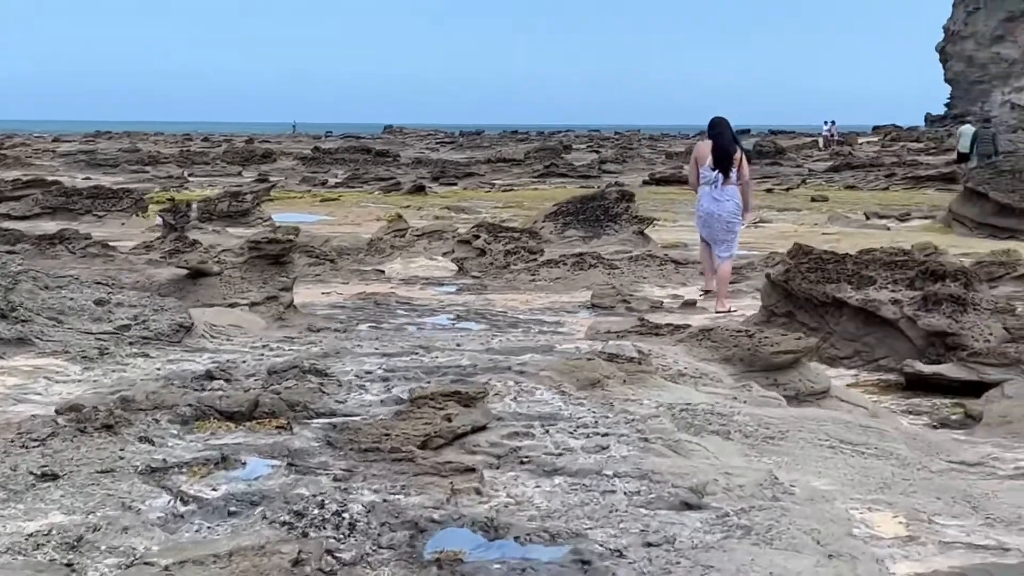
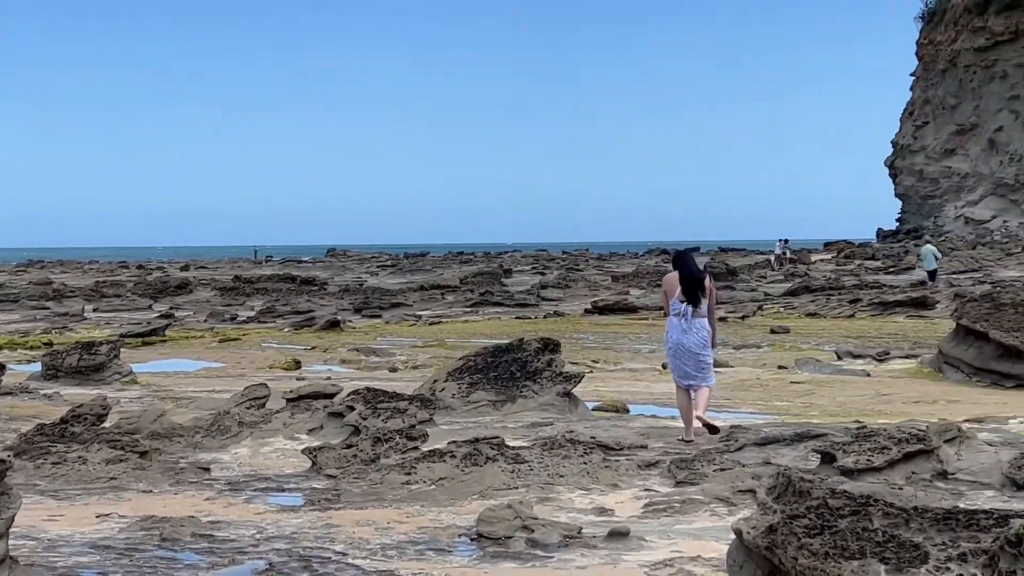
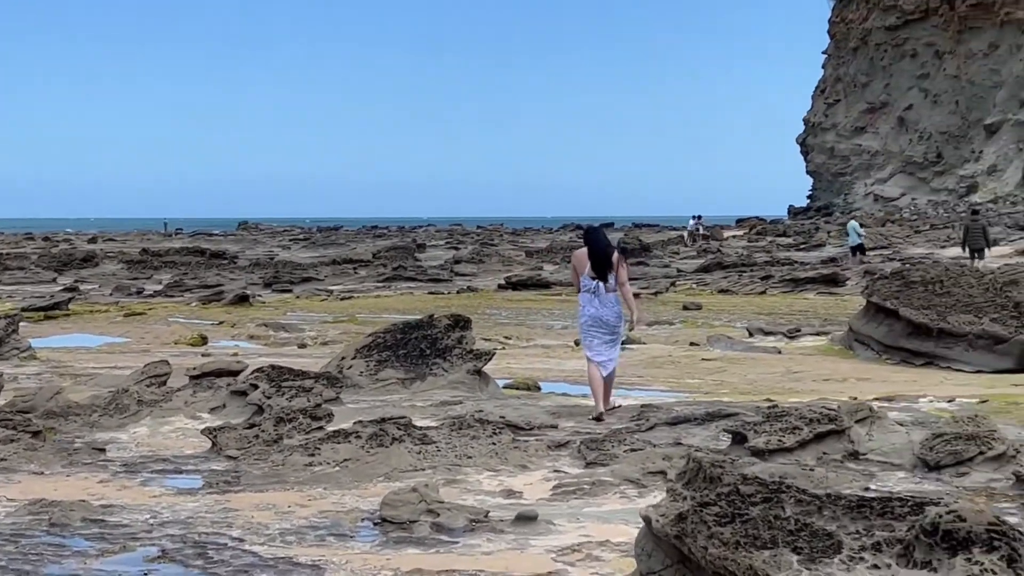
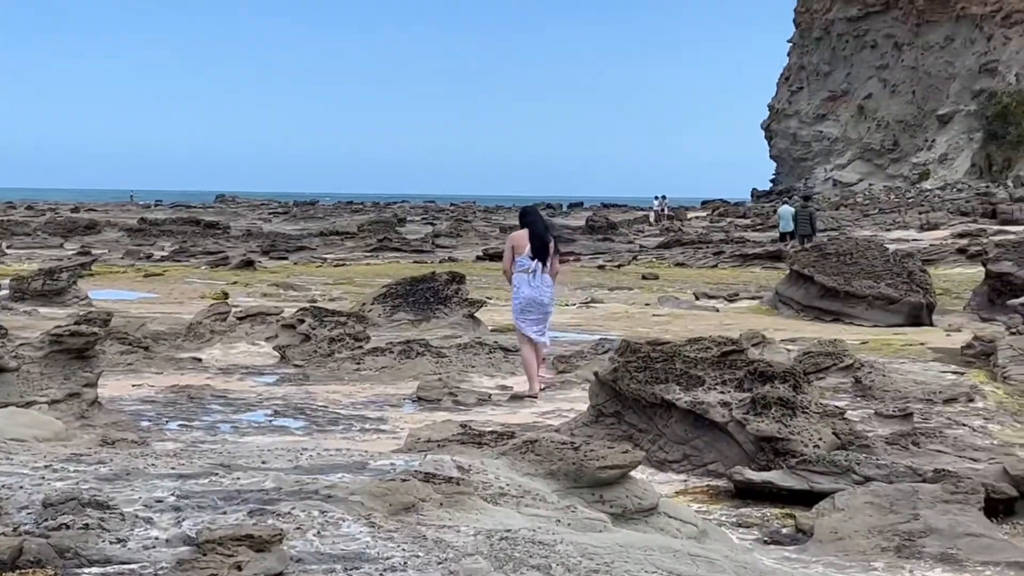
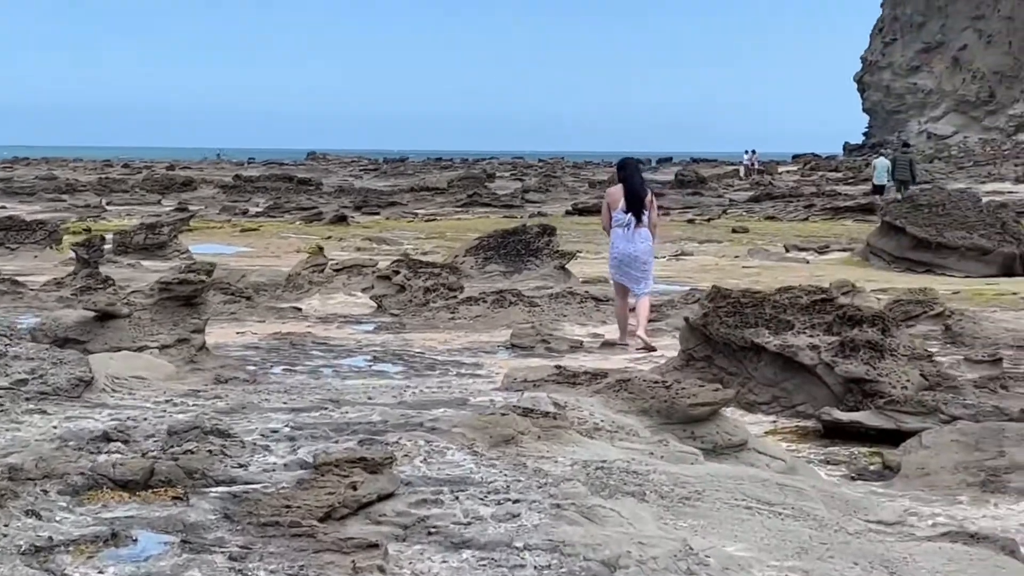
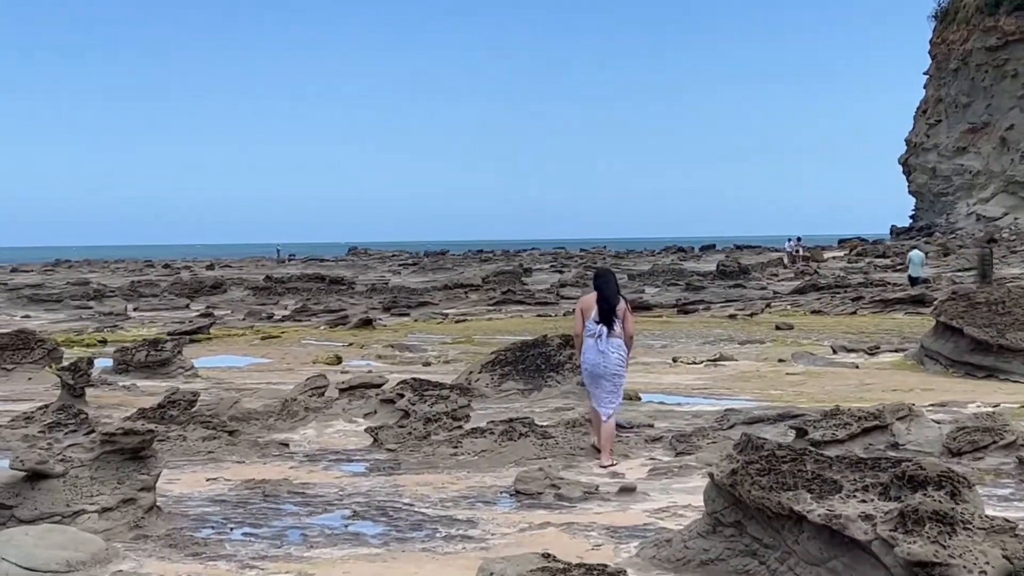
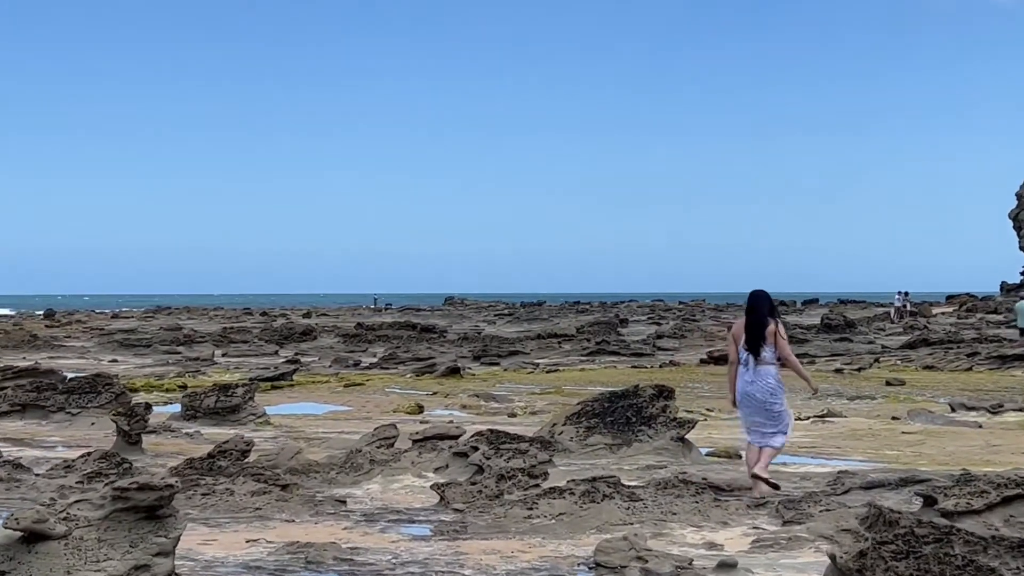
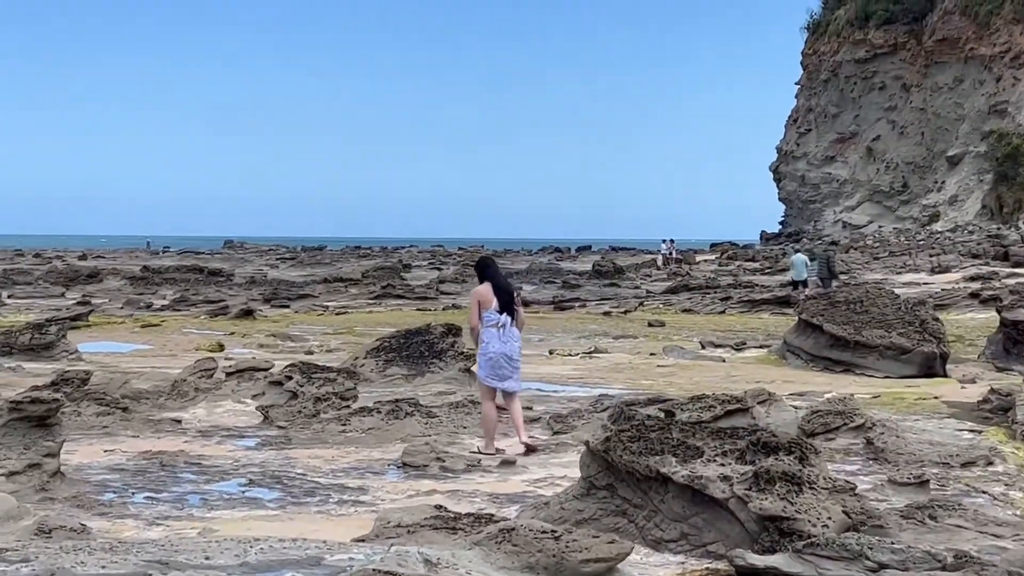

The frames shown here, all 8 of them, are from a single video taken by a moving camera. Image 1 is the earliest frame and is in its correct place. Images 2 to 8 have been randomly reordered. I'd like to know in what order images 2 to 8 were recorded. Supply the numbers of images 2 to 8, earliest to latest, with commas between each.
5, 4, 8, 6, 7, 2, 3
